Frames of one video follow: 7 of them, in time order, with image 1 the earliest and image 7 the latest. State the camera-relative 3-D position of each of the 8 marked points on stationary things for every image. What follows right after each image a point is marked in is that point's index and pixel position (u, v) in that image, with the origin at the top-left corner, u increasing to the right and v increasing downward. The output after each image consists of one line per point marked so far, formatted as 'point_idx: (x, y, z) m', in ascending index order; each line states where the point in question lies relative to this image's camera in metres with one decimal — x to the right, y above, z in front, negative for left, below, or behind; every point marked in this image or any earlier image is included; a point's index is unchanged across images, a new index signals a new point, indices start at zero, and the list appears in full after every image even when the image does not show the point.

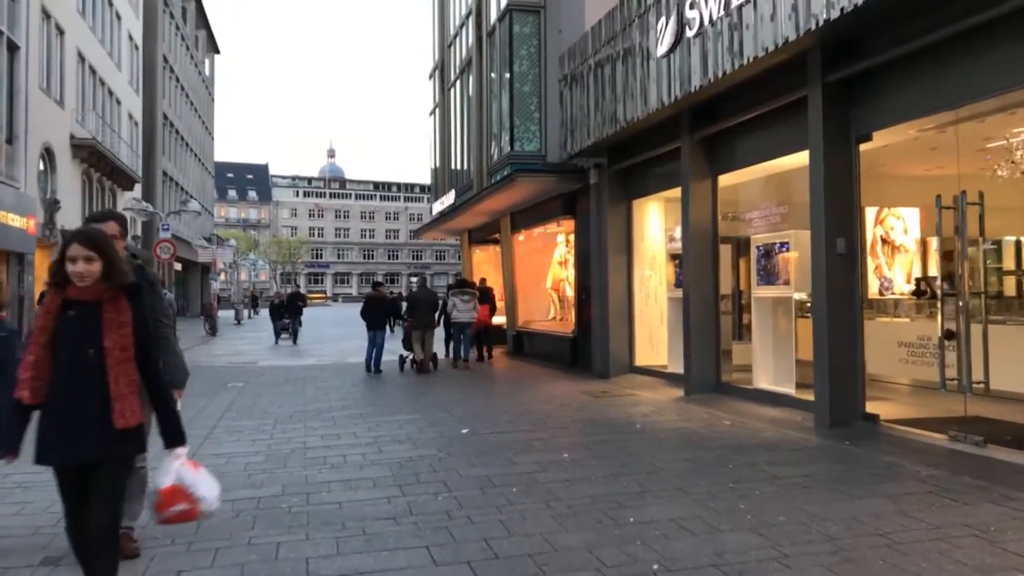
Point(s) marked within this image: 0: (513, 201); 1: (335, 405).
0: (0.0, +1.9, +17.8) m
1: (-2.4, -1.6, +10.8) m
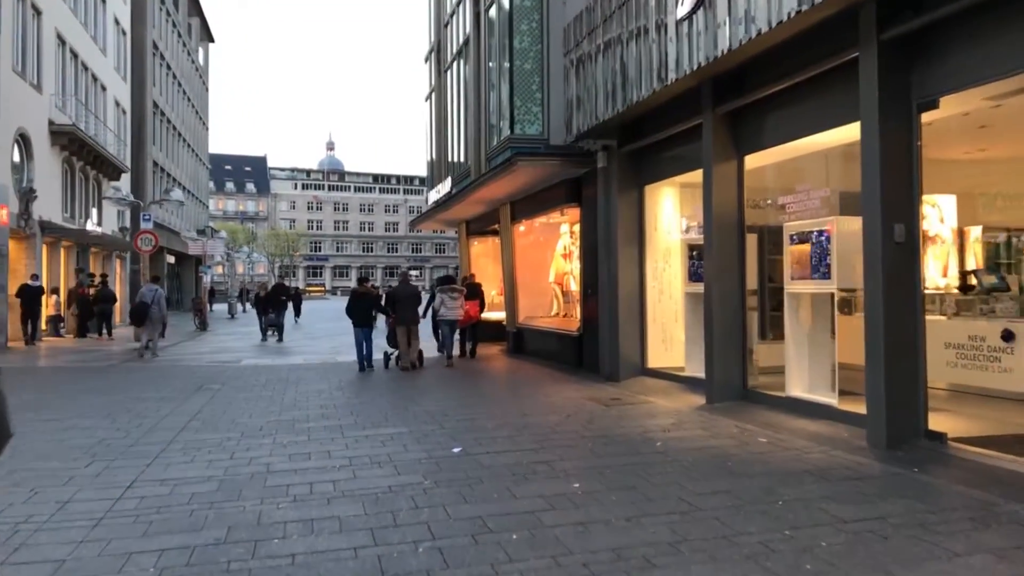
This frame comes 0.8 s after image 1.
0: (0.0, +2.0, +16.6) m
1: (-2.4, -1.5, +9.6) m
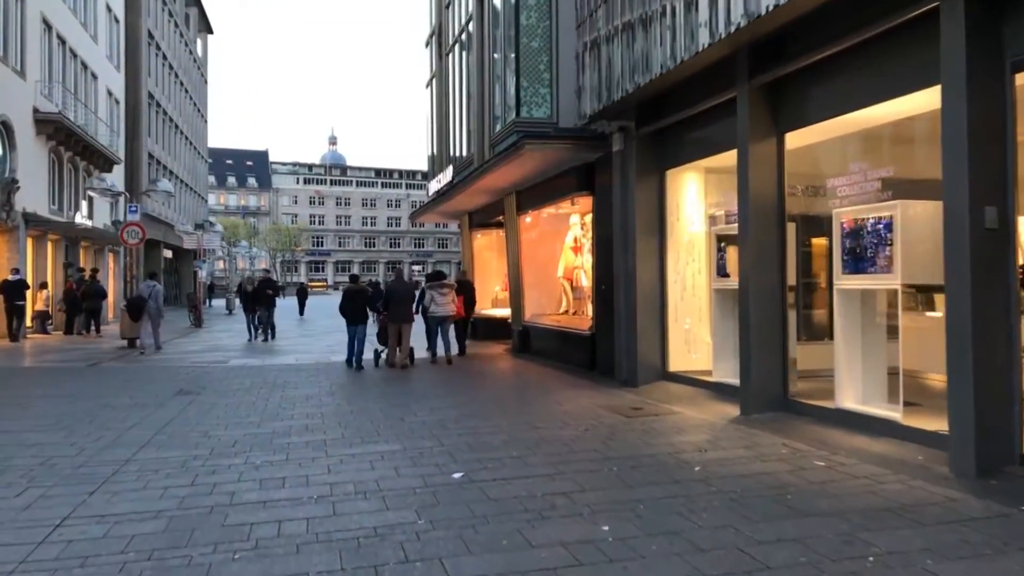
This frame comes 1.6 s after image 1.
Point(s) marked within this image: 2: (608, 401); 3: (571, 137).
0: (+0.1, +2.1, +15.4) m
1: (-2.3, -1.5, +8.5) m
2: (+1.2, -1.4, +9.8) m
3: (+0.8, +2.3, +12.0) m
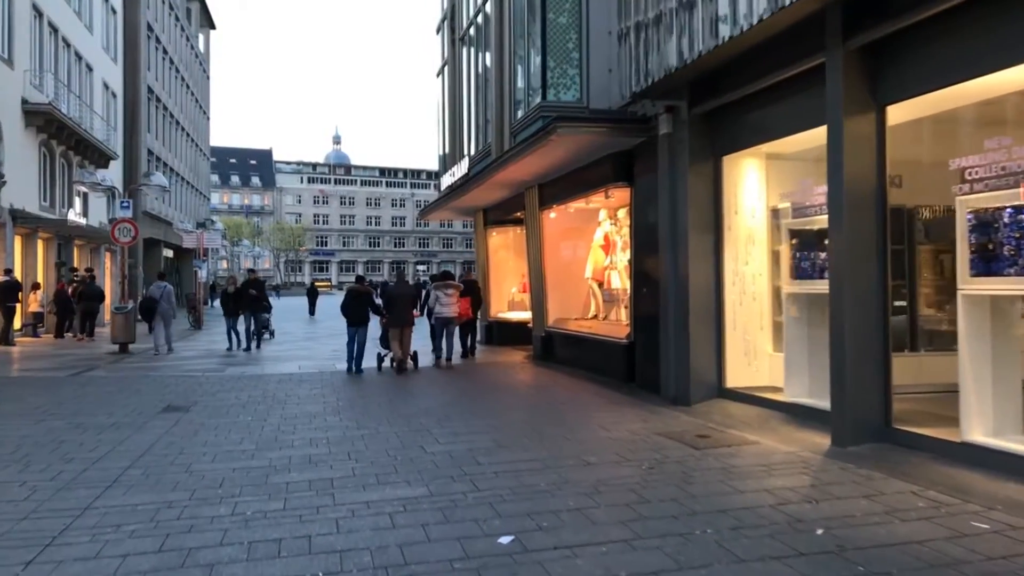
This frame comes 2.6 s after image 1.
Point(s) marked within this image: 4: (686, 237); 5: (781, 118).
0: (+0.6, +2.1, +14.0) m
1: (-1.9, -1.5, +7.1) m
2: (+1.6, -1.4, +8.3) m
3: (+1.2, +2.2, +10.6) m
4: (+2.1, +0.6, +9.6) m
5: (+2.9, +1.8, +8.4) m
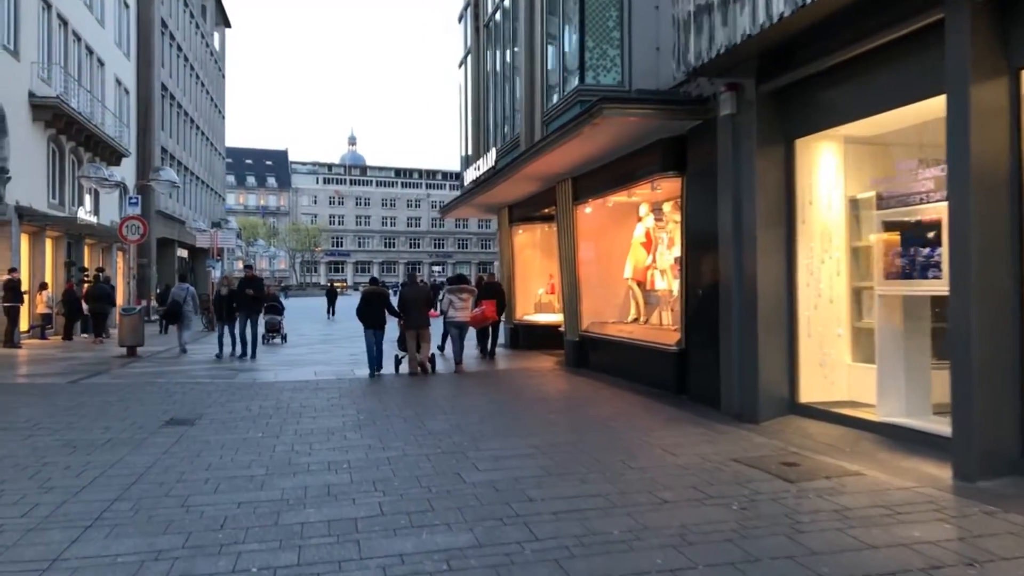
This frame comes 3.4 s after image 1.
0: (+1.1, +2.0, +12.9) m
1: (-1.5, -1.5, +6.0) m
2: (+2.0, -1.4, +7.2) m
3: (+1.7, +2.2, +9.5) m
4: (+2.5, +0.6, +8.5) m
5: (+3.3, +1.8, +7.2) m
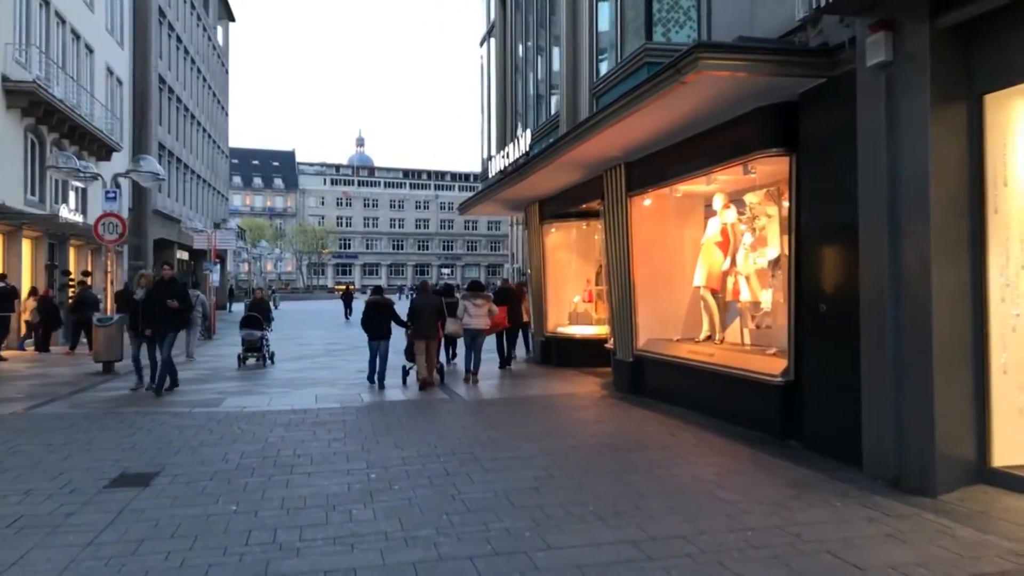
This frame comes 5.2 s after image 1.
0: (+1.7, +1.9, +10.5) m
1: (-1.0, -1.6, +3.6) m
2: (+2.5, -1.5, +4.7) m
3: (+2.2, +2.1, +7.0) m
4: (+3.1, +0.5, +6.0) m
5: (+3.8, +1.7, +4.8) m
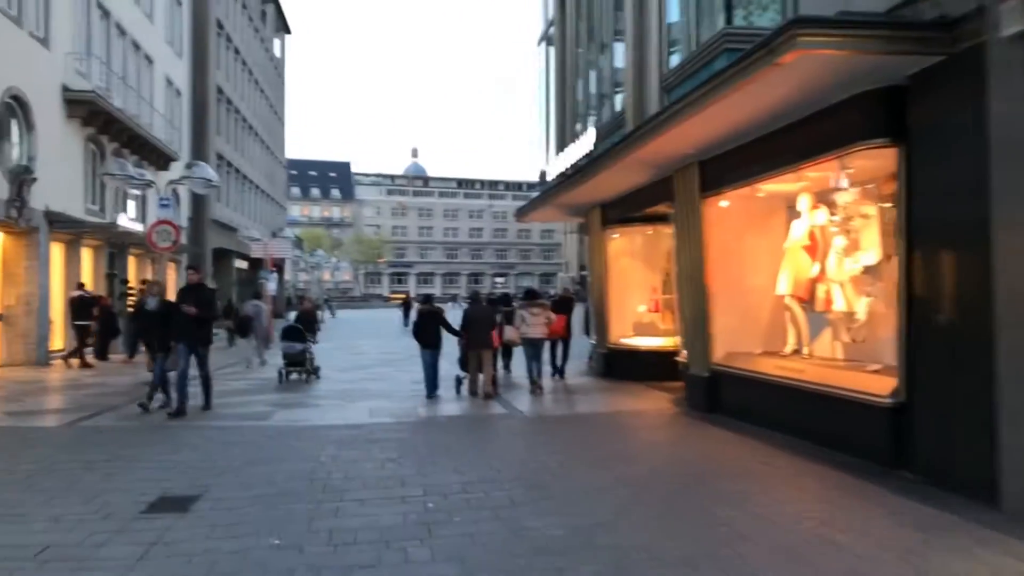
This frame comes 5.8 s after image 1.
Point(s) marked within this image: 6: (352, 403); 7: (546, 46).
0: (+2.5, +1.8, +9.6) m
1: (-0.6, -1.7, +2.9) m
2: (+2.9, -1.6, +3.8) m
3: (+2.8, +2.0, +6.2) m
4: (+3.6, +0.4, +5.1) m
5: (+4.2, +1.6, +3.8) m
6: (-2.5, -1.8, +12.7) m
7: (+0.8, +5.8, +19.2) m
